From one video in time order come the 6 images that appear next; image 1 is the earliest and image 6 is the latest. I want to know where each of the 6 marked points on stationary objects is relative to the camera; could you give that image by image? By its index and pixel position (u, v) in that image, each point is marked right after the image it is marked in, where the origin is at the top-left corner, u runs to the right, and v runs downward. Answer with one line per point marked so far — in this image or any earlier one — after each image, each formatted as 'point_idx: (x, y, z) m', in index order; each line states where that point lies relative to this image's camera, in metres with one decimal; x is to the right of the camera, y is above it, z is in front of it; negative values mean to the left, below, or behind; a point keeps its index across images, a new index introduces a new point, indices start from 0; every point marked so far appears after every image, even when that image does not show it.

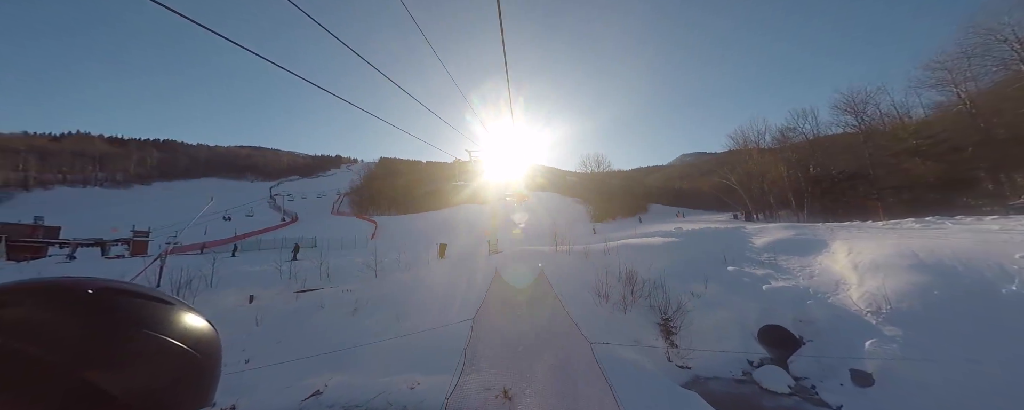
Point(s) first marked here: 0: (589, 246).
0: (+3.7, -2.0, +14.9) m
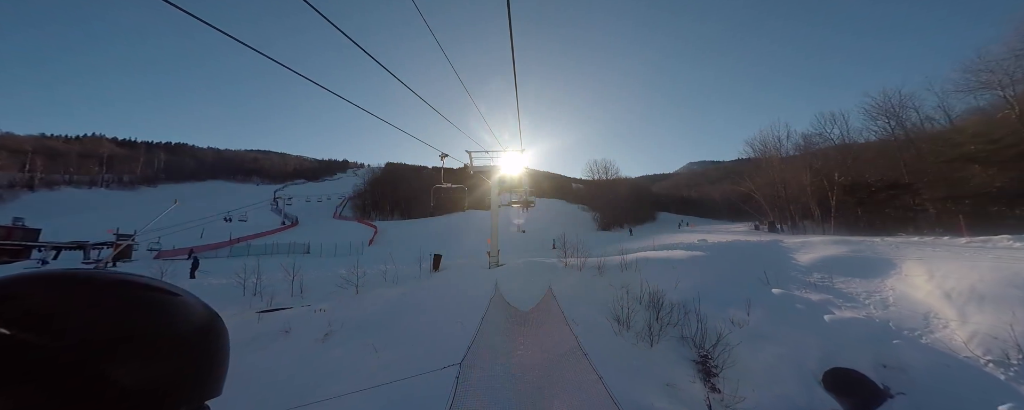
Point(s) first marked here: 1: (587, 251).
0: (+3.8, -2.3, +13.1) m
1: (+3.8, -2.3, +15.9) m
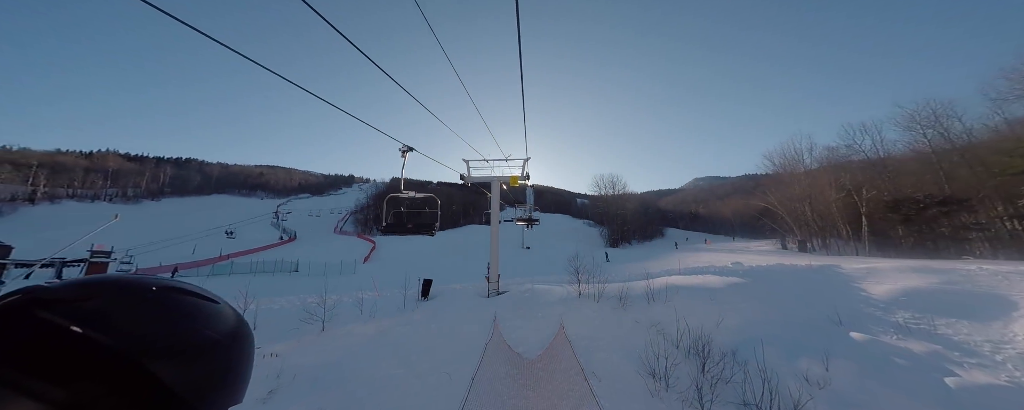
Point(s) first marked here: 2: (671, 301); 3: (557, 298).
0: (+4.0, -2.9, +11.0) m
1: (+4.0, -3.1, +13.8) m
2: (+5.0, -3.0, +9.8) m
3: (+1.5, -3.1, +10.4) m
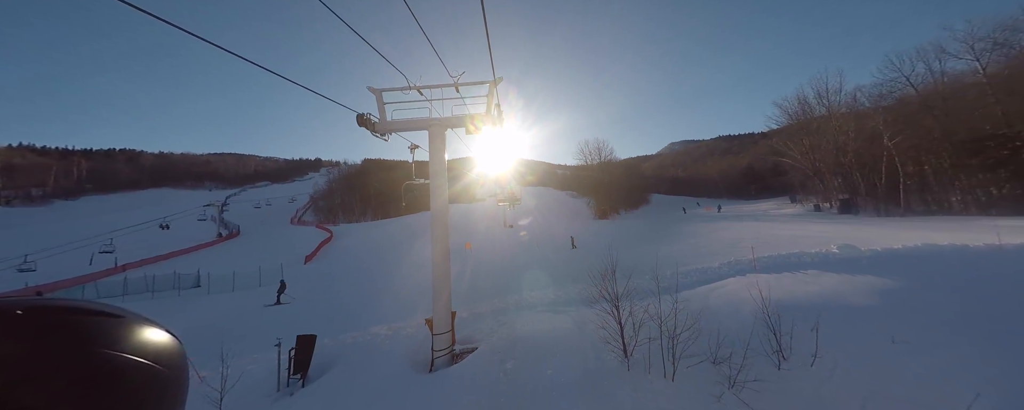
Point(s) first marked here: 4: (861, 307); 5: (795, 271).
0: (+3.4, -2.1, +5.7) m
1: (+3.2, -2.0, +8.6) m
2: (+4.5, -2.2, +4.6) m
3: (+1.0, -2.5, +5.0) m
4: (+6.4, -1.9, +5.7) m
5: (+7.0, -1.6, +7.7) m
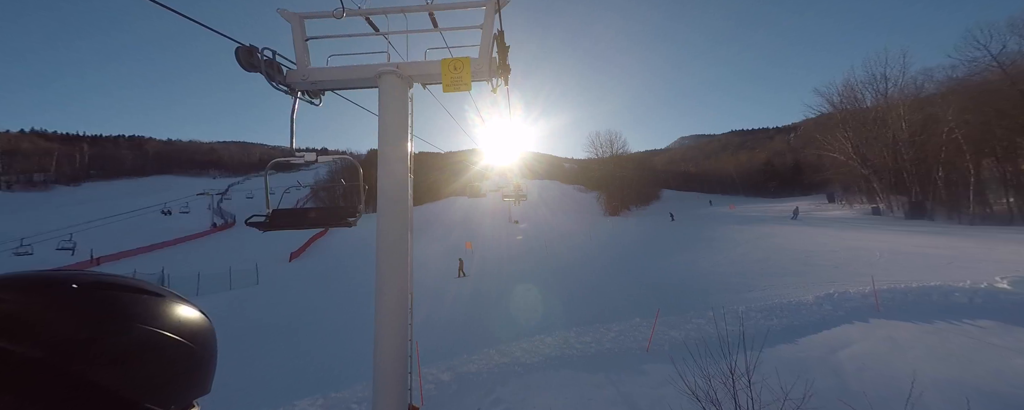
0: (+3.5, -2.3, +3.1) m
1: (+3.3, -2.1, +6.0) m
2: (+4.6, -2.4, +2.0) m
3: (+1.0, -2.6, +2.5) m
4: (+6.4, -2.1, +3.0) m
5: (+7.1, -1.8, +5.0) m
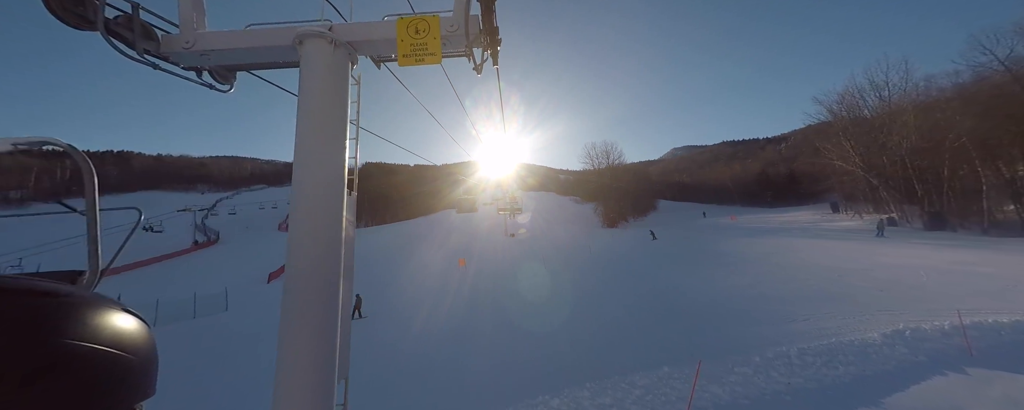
0: (+3.4, -2.4, +1.9) m
1: (+3.3, -2.4, +4.8) m
2: (+4.6, -2.5, +0.8) m
3: (+1.0, -2.8, +1.2) m
4: (+6.4, -2.2, +1.9) m
5: (+7.0, -2.0, +3.9) m
